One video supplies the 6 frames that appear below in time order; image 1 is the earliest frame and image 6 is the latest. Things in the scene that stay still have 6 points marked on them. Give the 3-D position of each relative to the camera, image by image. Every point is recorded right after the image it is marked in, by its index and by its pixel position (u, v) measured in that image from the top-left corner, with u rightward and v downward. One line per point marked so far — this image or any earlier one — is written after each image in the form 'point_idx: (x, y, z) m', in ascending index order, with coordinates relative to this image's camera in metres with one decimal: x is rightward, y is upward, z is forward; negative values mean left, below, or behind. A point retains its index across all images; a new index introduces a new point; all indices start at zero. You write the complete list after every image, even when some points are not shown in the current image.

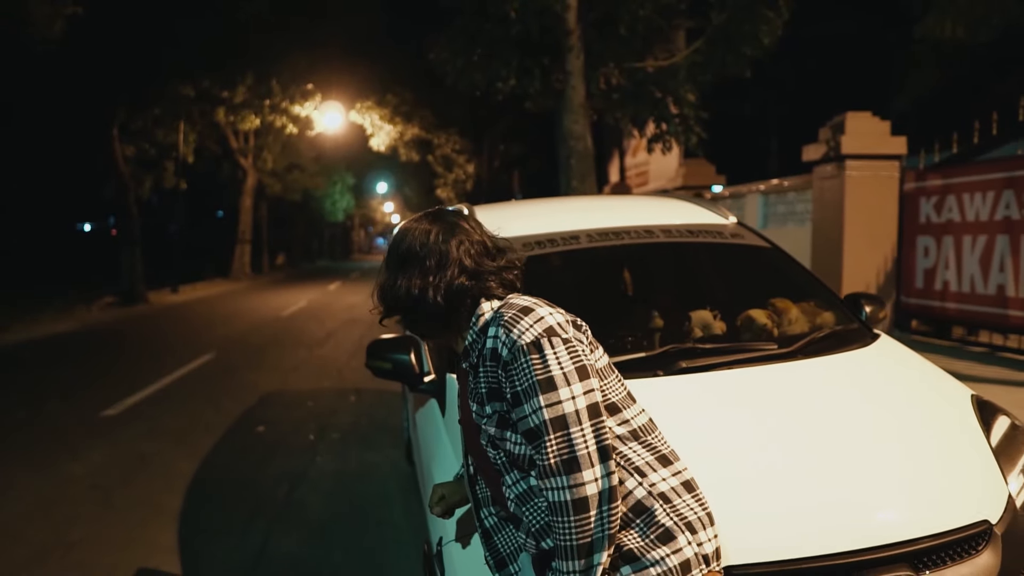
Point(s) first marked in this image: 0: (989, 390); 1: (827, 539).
0: (+3.5, -0.7, +6.3) m
1: (+0.7, -0.5, +1.9) m
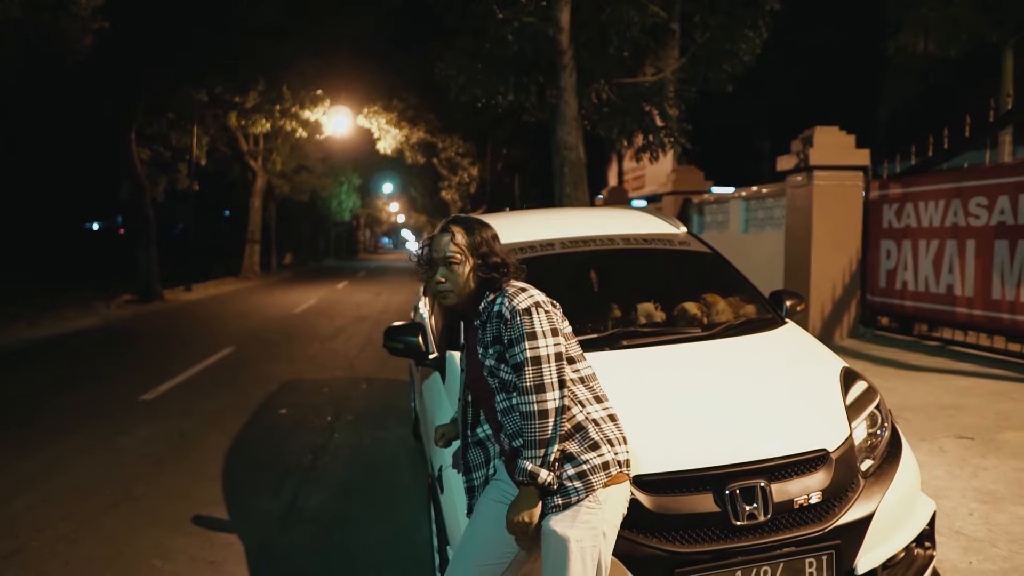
0: (+3.4, -0.7, +7.1) m
1: (+0.6, -0.5, +2.7) m
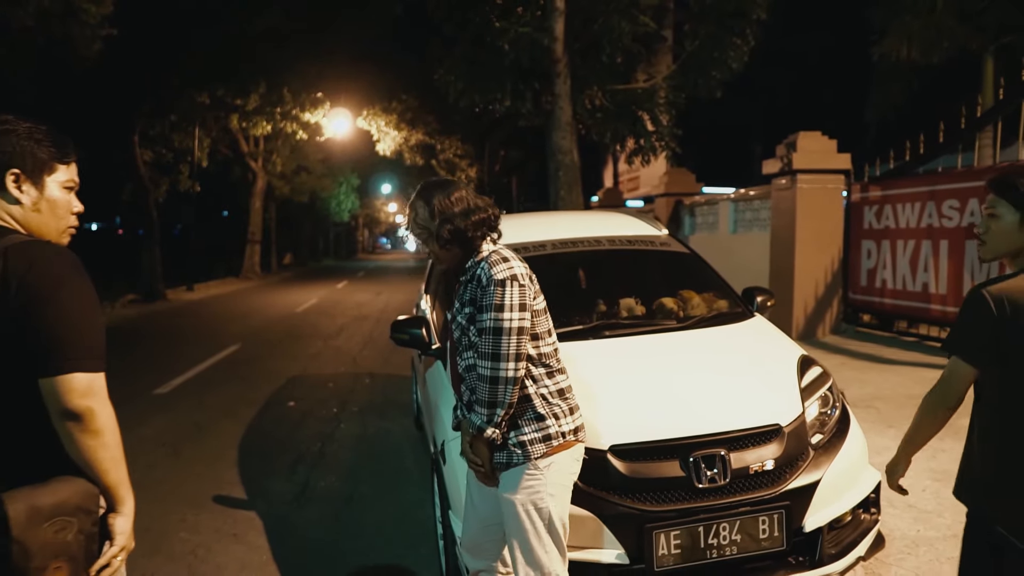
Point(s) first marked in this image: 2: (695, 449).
0: (+3.4, -0.7, +7.6) m
1: (+0.6, -0.5, +3.2) m
2: (+0.7, -0.6, +3.1) m
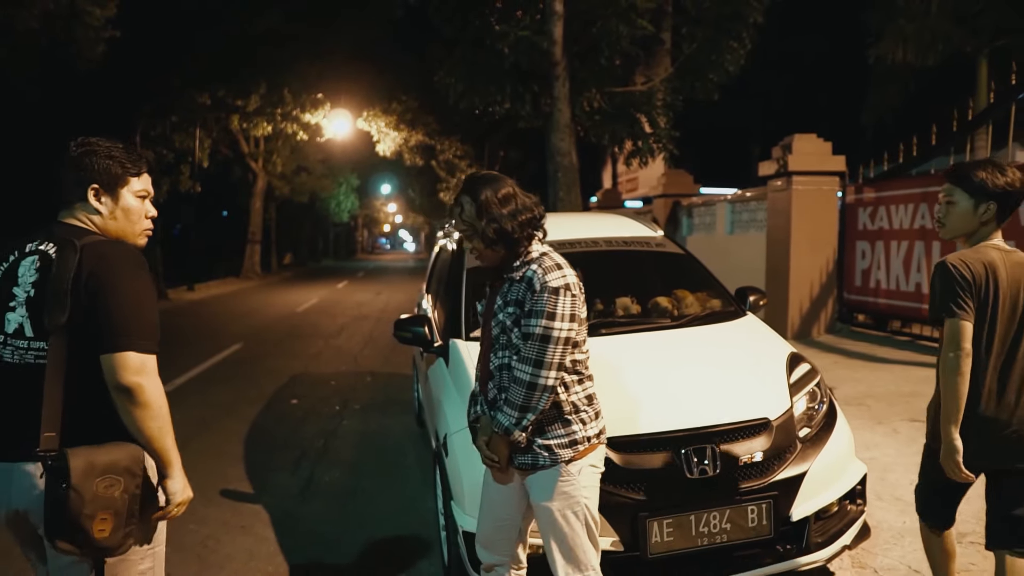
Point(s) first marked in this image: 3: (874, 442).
0: (+3.4, -0.7, +7.7) m
1: (+0.6, -0.5, +3.3) m
2: (+0.7, -0.6, +3.3) m
3: (+2.3, -1.0, +5.5) m
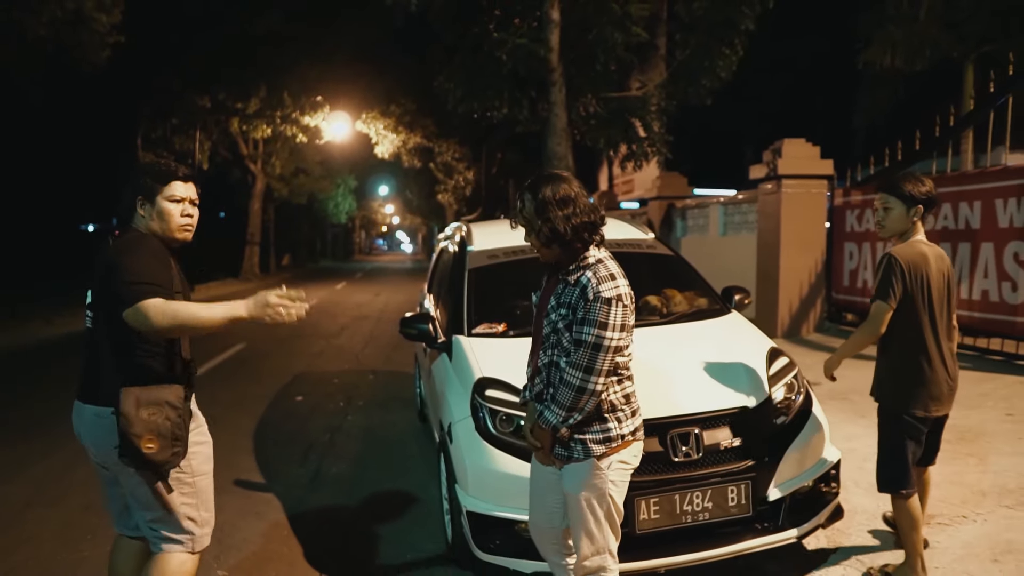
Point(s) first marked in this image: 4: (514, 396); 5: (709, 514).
0: (+3.4, -0.7, +8.0) m
1: (+0.6, -0.5, +3.6) m
2: (+0.7, -0.6, +3.6) m
3: (+2.3, -1.0, +5.8) m
4: (0.0, -0.5, +3.8) m
5: (+0.8, -0.9, +3.5) m
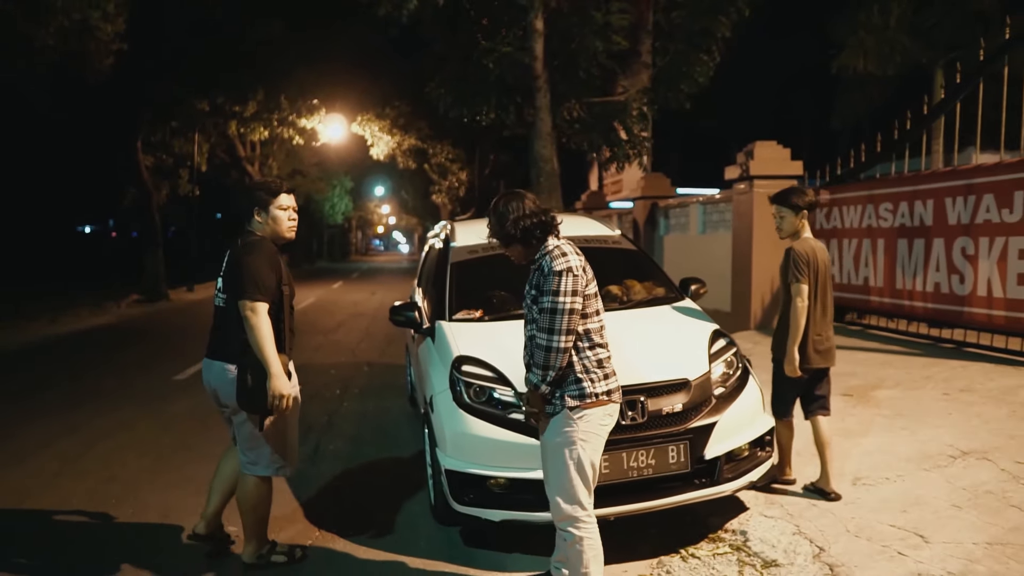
0: (+3.2, -0.6, +8.6) m
1: (+0.5, -0.4, +4.2) m
2: (+0.5, -0.5, +4.1) m
3: (+2.1, -0.9, +6.4) m
4: (-0.1, -0.4, +4.3) m
5: (+0.7, -0.8, +4.1) m
